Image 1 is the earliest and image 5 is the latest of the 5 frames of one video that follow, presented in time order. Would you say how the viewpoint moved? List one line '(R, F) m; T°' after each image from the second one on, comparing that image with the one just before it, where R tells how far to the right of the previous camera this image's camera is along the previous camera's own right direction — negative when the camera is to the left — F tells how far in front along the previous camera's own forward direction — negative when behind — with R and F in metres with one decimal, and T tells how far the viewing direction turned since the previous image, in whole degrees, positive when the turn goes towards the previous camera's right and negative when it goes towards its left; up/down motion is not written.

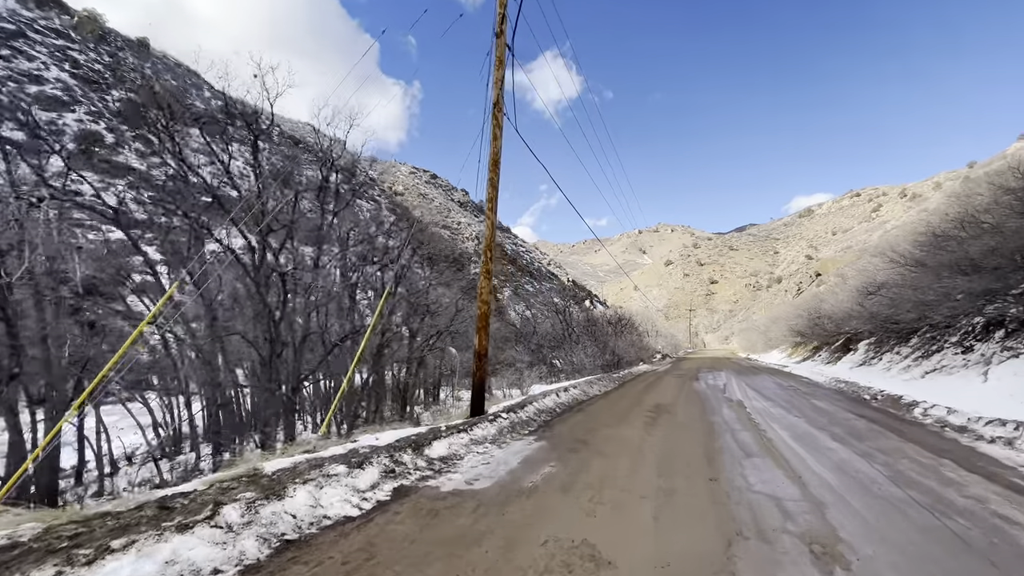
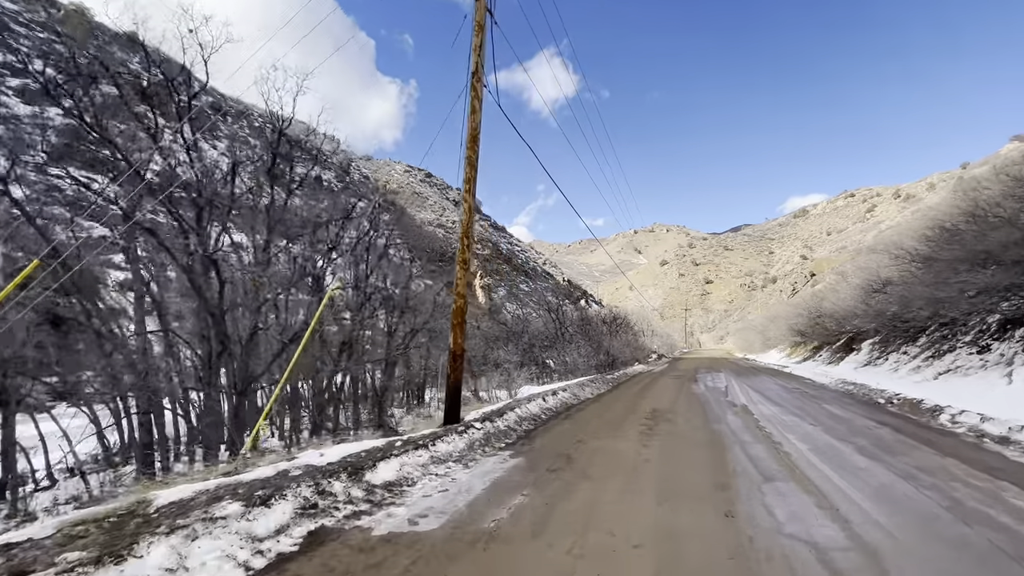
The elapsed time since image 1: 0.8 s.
(+0.3, +1.0) m; +1°
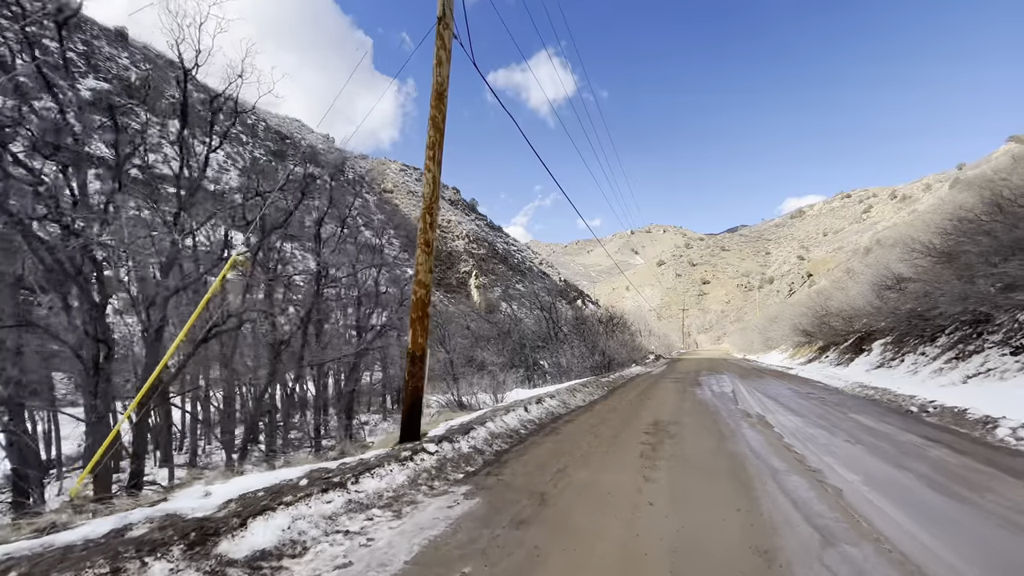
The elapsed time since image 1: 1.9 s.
(+0.3, +1.4) m; 0°
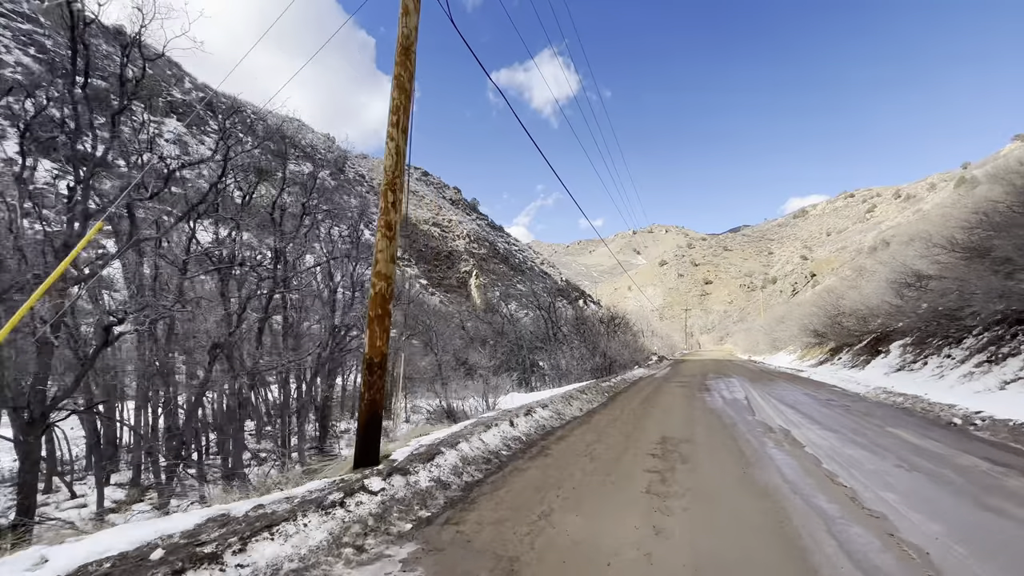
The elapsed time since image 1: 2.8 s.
(+0.3, +1.2) m; 0°
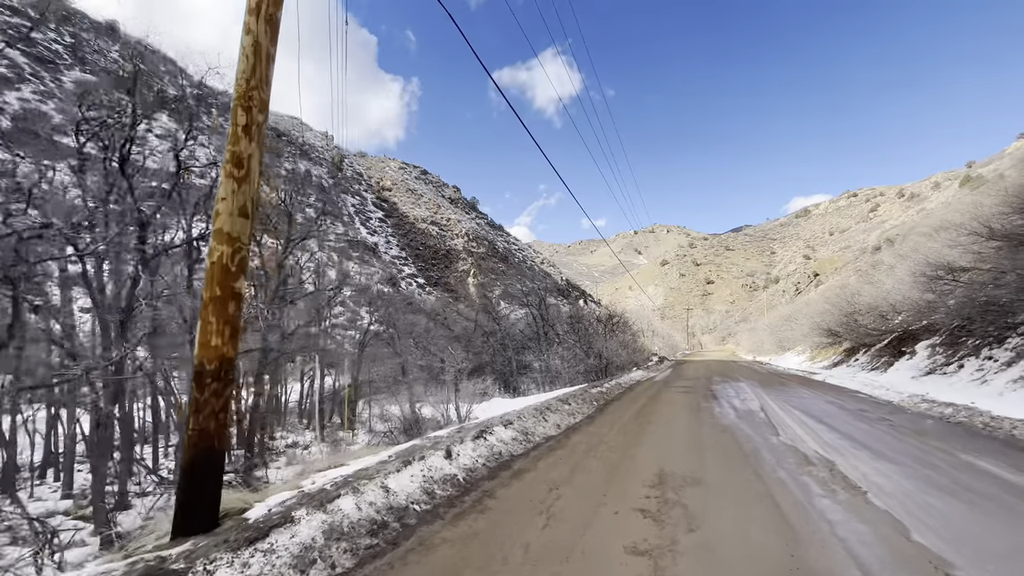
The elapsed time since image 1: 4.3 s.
(+0.6, +1.9) m; 0°
